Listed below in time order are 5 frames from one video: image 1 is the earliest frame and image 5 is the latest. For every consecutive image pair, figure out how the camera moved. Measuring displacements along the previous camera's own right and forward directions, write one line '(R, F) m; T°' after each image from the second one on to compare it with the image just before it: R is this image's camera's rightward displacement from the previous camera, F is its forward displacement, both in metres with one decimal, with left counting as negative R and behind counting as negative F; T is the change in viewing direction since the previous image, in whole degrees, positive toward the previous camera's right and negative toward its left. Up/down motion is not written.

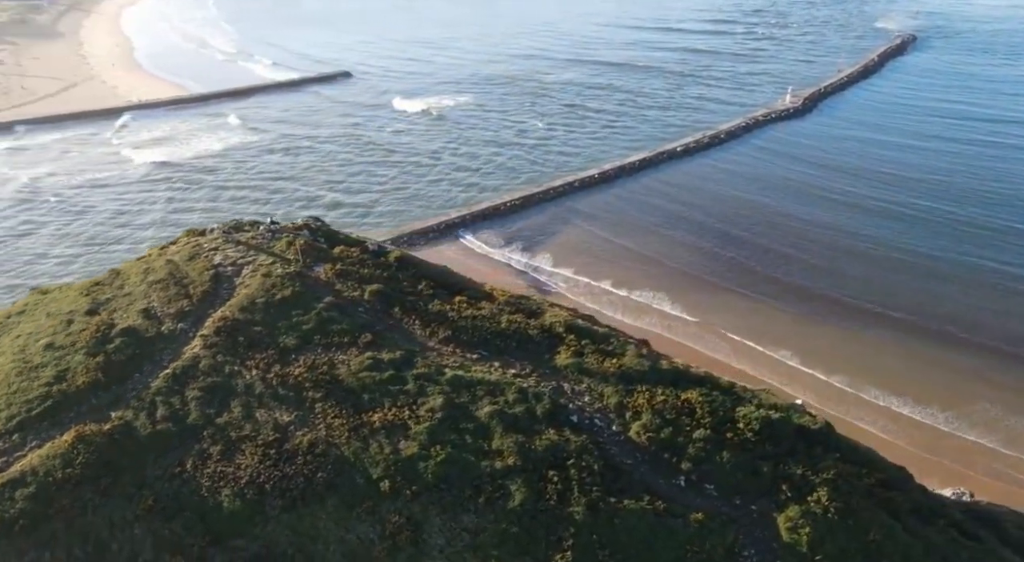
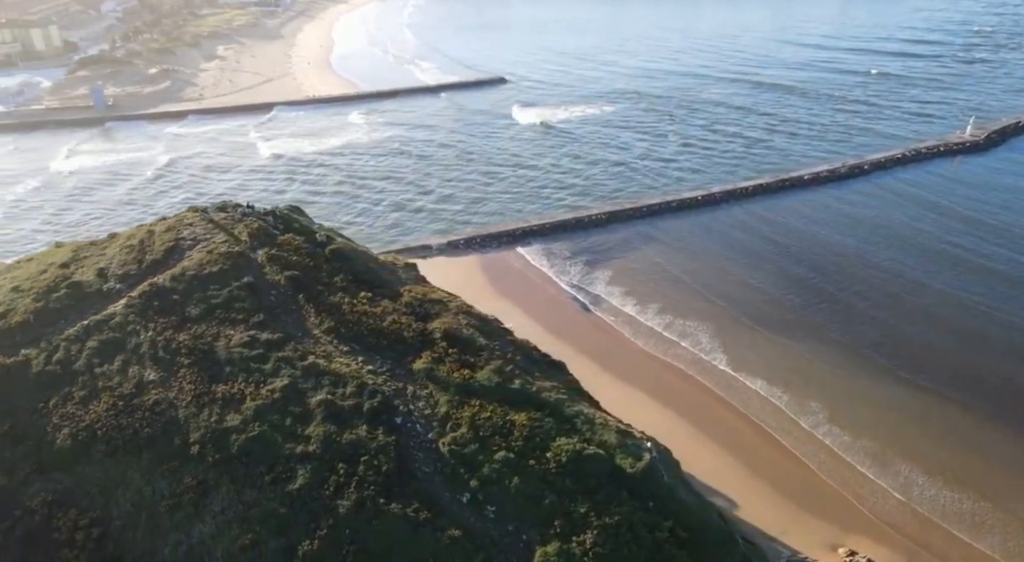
(+4.6, +0.5) m; -14°
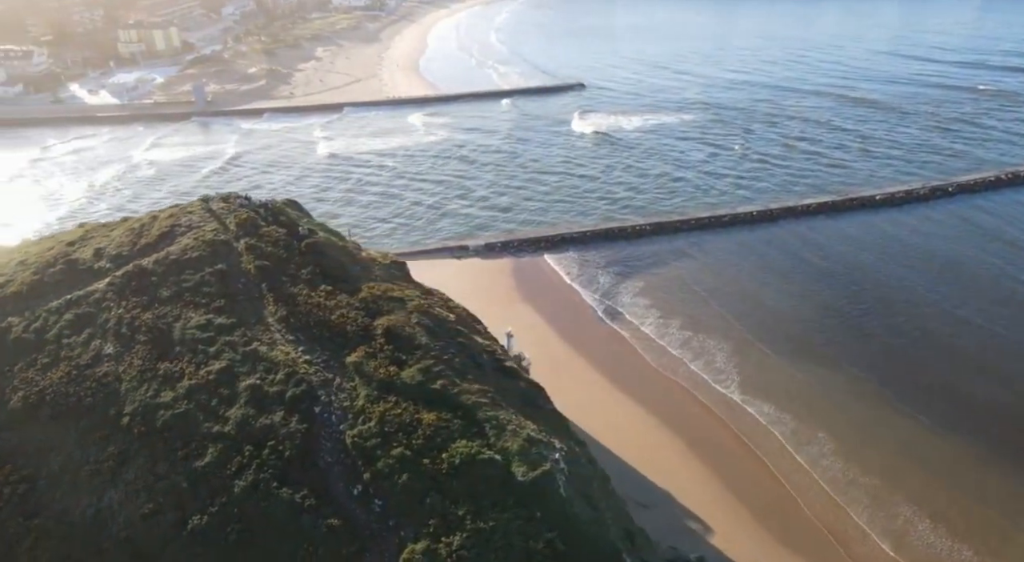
(+2.4, +0.1) m; -7°
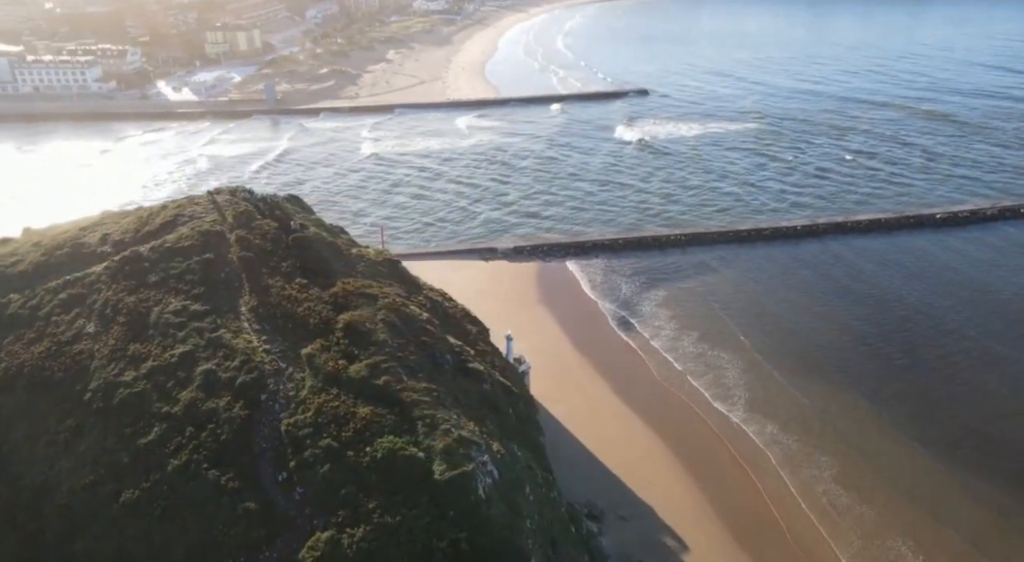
(+1.9, +0.1) m; -6°
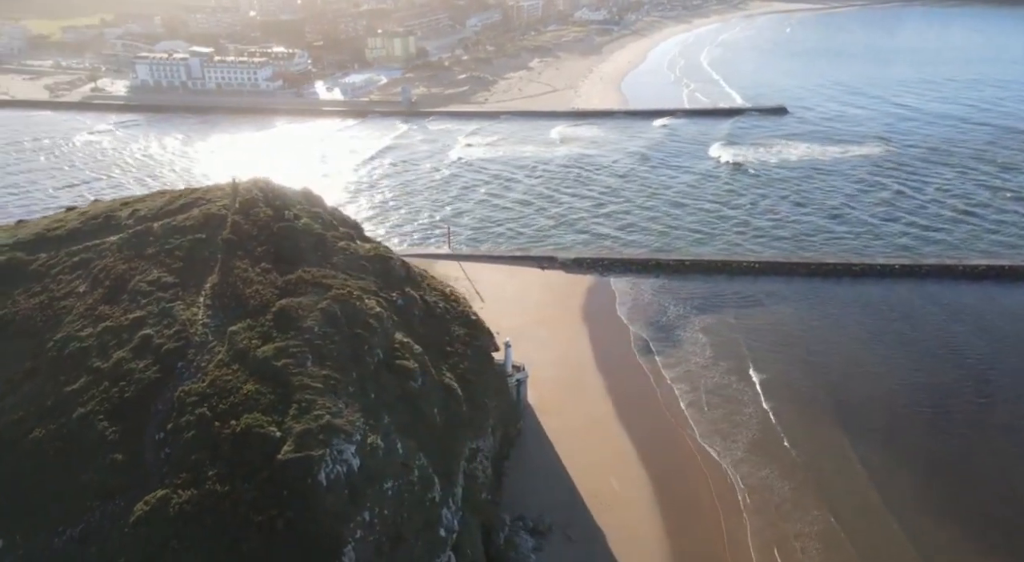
(+3.9, +0.3) m; -12°
